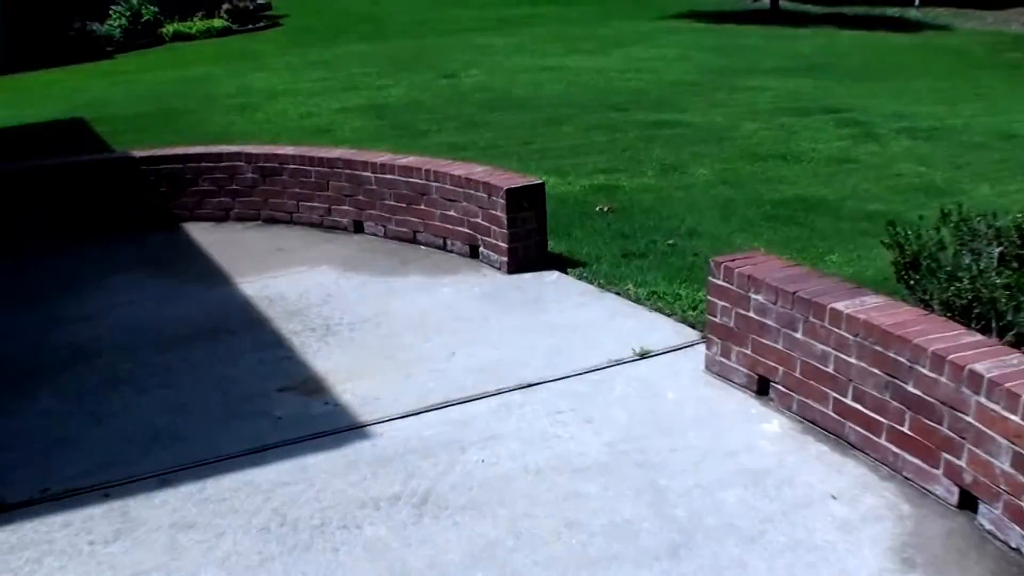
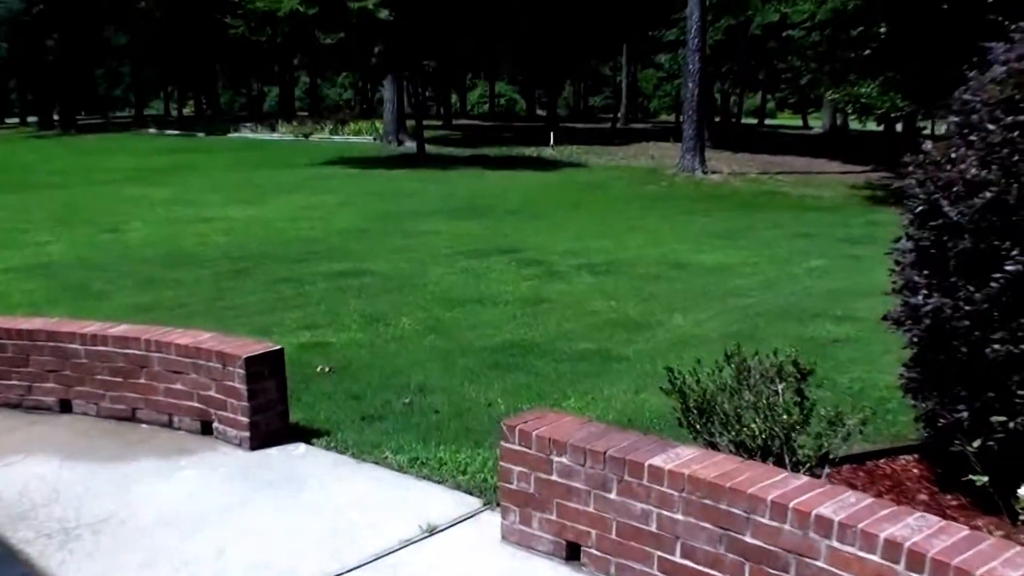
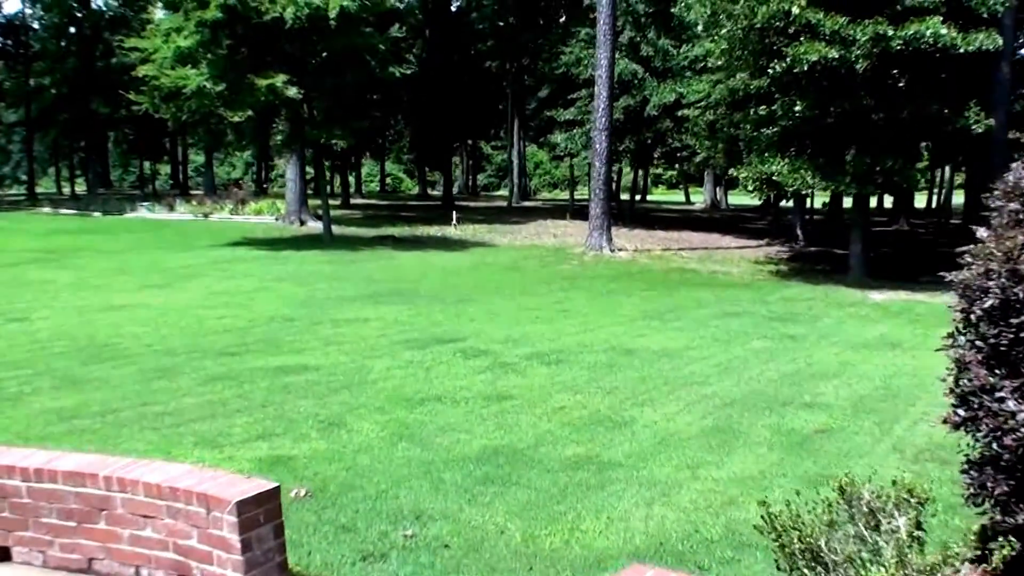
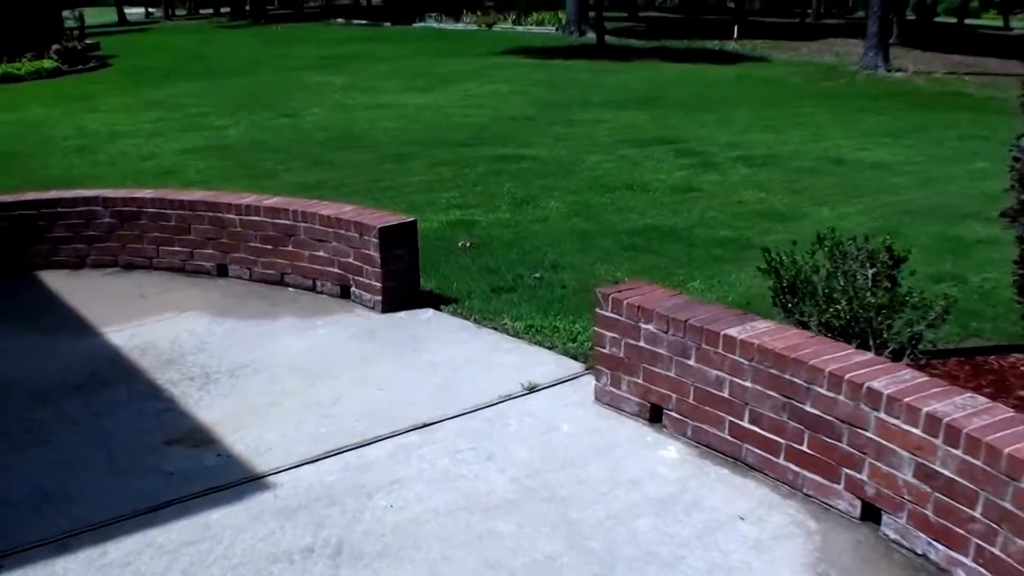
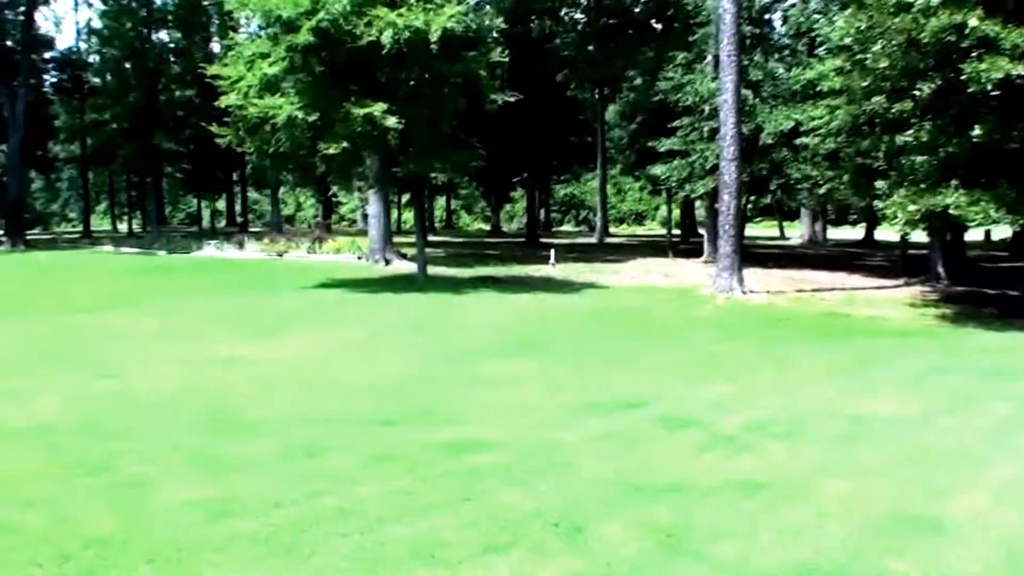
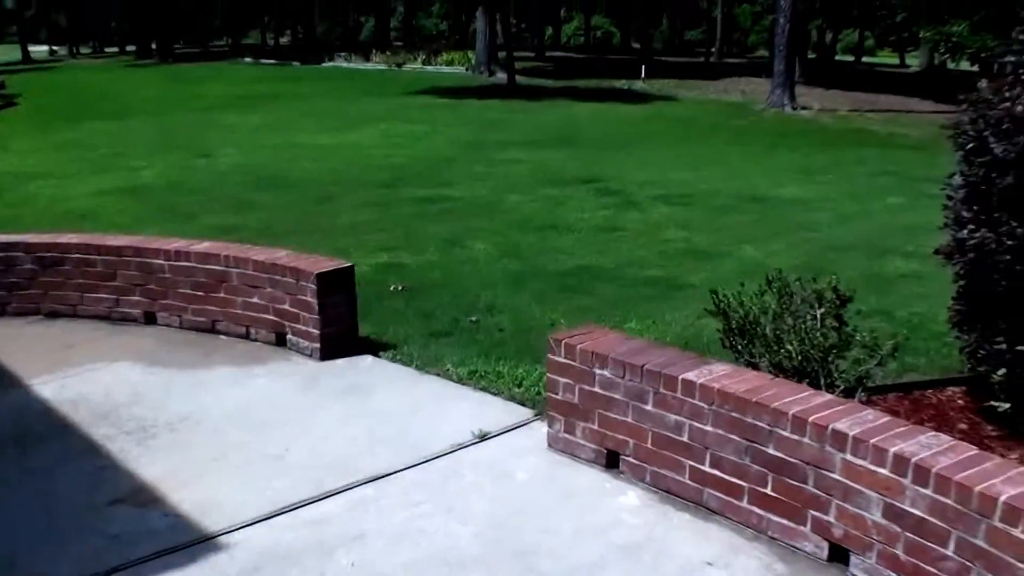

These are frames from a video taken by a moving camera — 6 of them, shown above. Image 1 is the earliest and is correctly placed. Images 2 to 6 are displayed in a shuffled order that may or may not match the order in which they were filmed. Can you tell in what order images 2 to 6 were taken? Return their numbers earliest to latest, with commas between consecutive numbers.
4, 6, 2, 3, 5
